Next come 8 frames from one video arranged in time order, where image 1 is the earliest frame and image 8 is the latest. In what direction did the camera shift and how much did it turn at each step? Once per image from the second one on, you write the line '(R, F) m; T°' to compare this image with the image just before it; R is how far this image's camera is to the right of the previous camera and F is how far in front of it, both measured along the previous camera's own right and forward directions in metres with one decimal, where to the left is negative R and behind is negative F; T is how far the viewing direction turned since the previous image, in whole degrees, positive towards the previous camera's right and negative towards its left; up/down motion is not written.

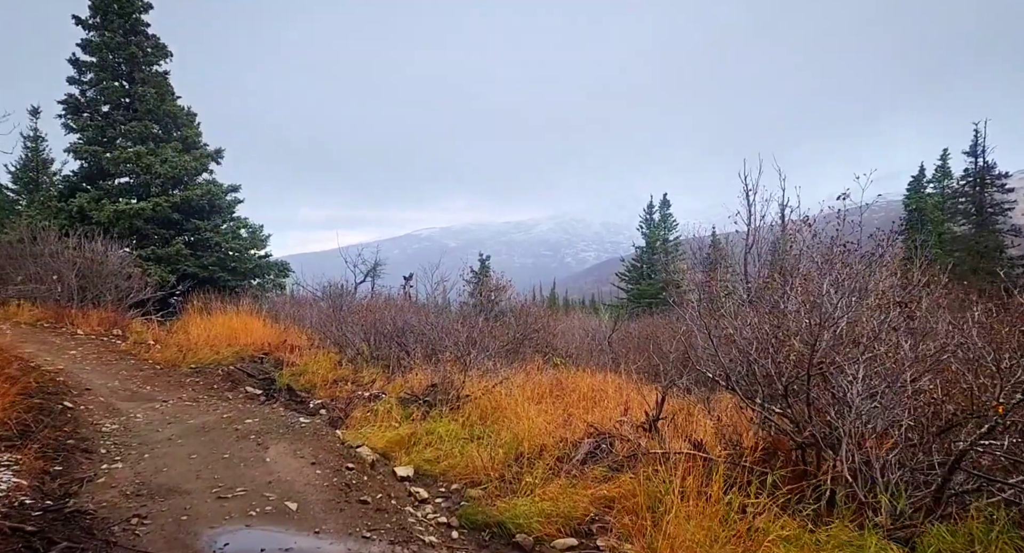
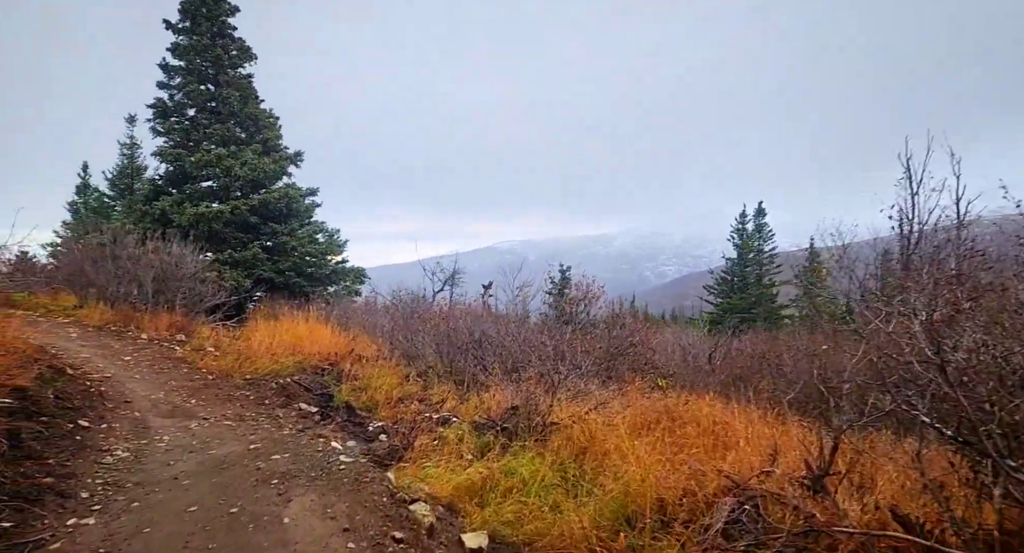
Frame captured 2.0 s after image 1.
(-0.2, +1.5) m; -8°
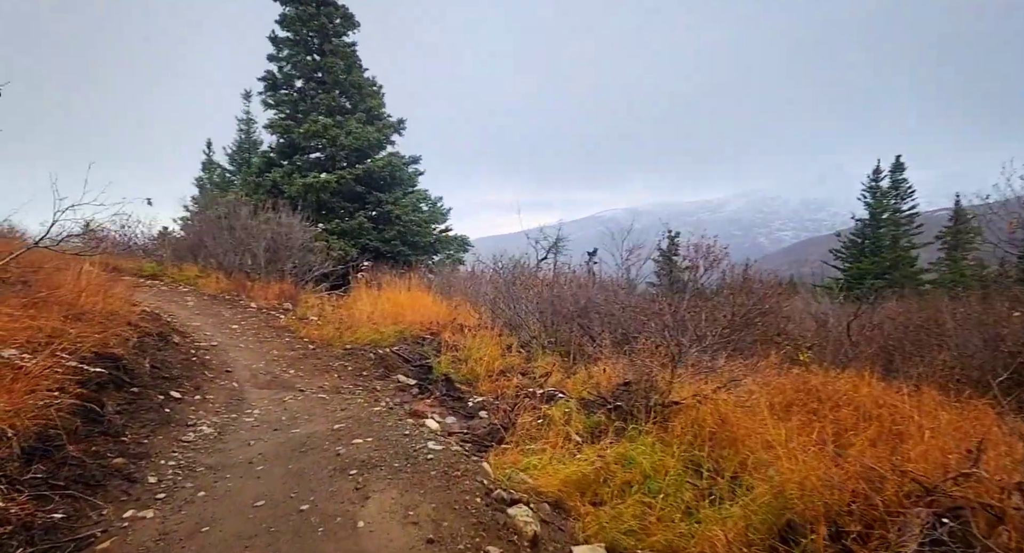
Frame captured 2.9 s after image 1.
(-0.1, +0.8) m; -10°
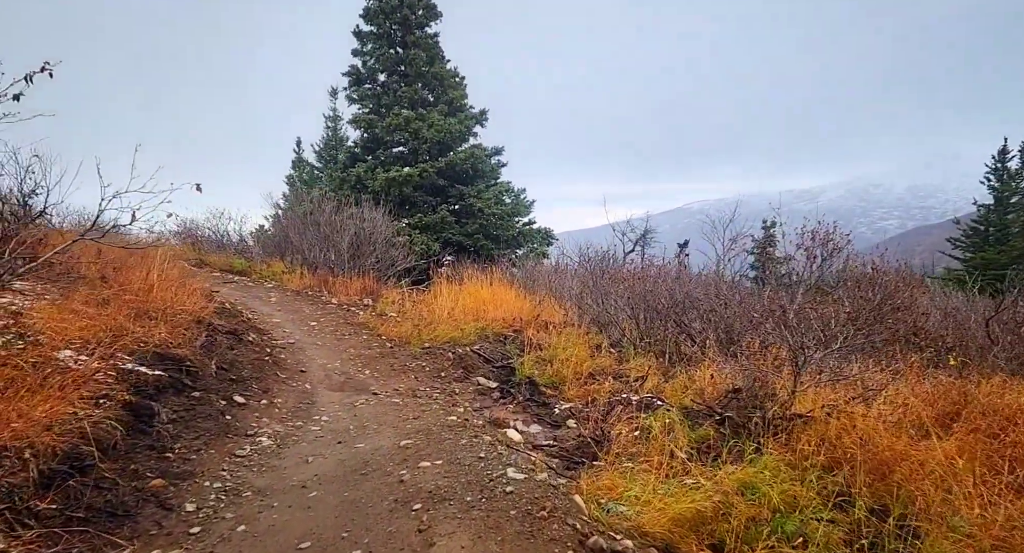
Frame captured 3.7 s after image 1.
(-0.1, +0.7) m; -8°
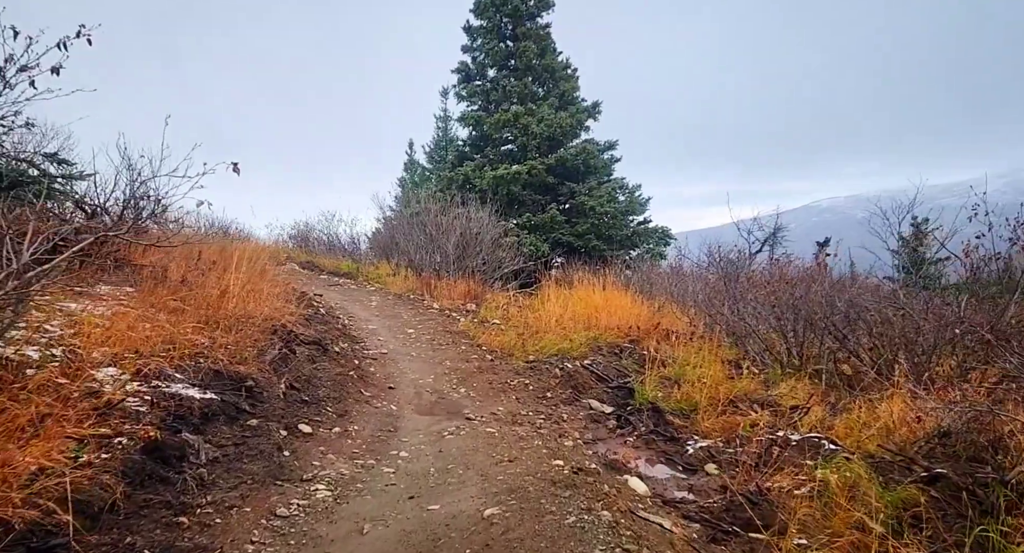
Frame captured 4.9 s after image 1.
(-0.1, +1.1) m; -11°
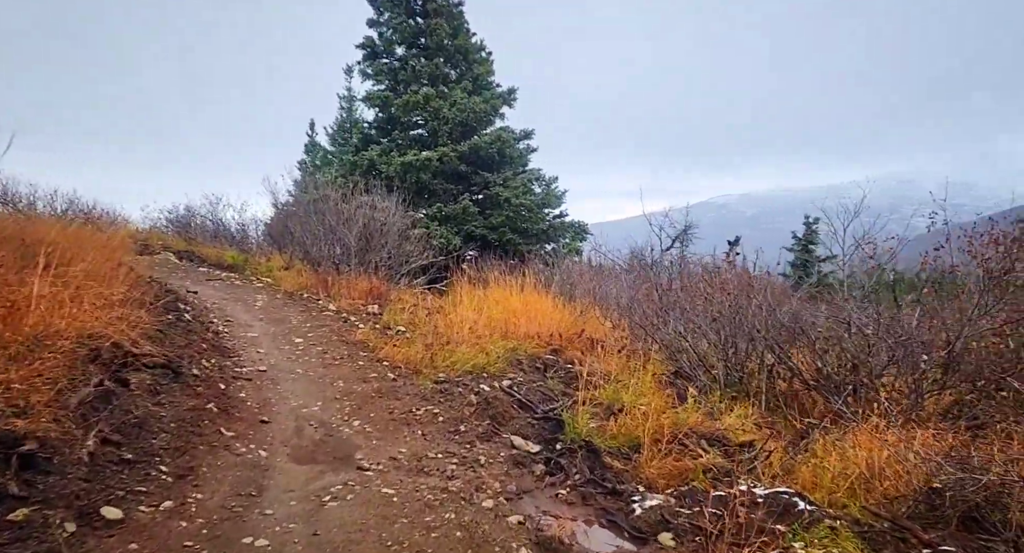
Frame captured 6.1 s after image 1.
(0.0, +1.0) m; +9°
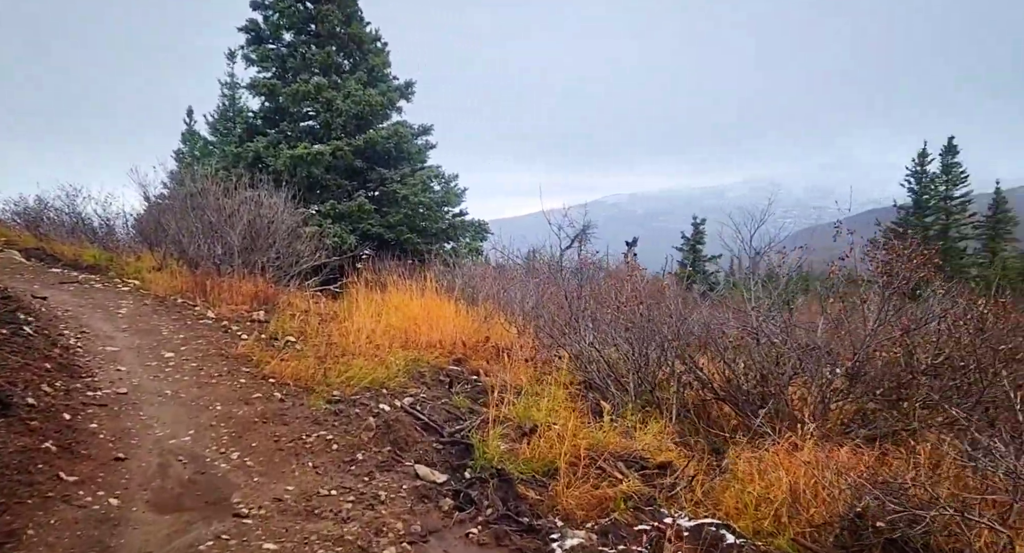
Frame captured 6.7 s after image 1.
(0.0, +0.4) m; +9°
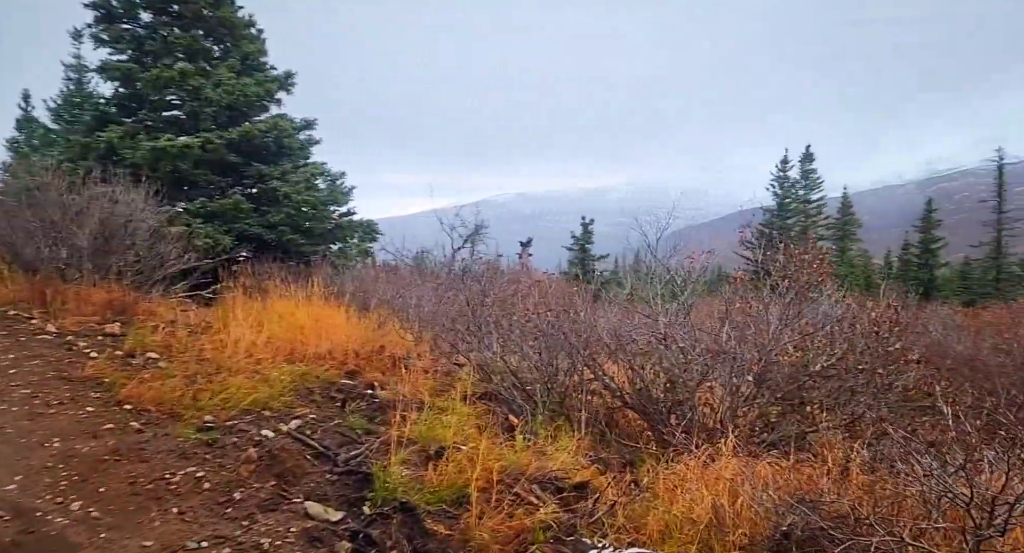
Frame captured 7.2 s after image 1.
(-0.1, +0.3) m; +10°
